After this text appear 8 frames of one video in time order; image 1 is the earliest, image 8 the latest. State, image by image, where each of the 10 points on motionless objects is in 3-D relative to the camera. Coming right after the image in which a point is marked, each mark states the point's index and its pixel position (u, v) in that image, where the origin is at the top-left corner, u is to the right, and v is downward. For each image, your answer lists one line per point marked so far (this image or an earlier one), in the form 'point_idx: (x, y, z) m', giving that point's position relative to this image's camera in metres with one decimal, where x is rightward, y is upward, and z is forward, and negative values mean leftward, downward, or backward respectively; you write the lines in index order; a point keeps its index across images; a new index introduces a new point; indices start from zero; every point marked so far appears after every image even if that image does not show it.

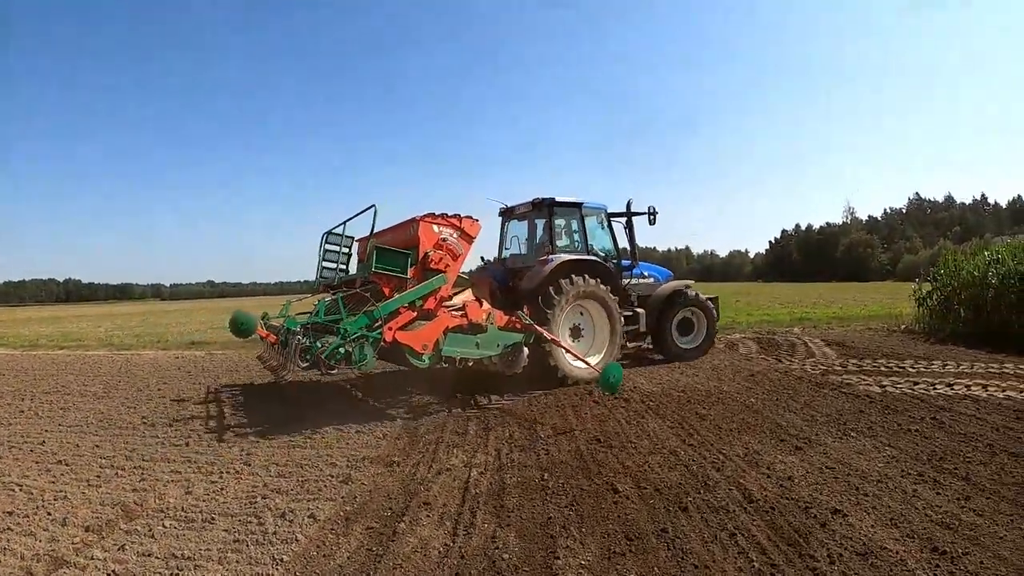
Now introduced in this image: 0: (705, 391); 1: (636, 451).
0: (+2.0, -1.2, +6.5) m
1: (+1.0, -1.3, +5.0) m
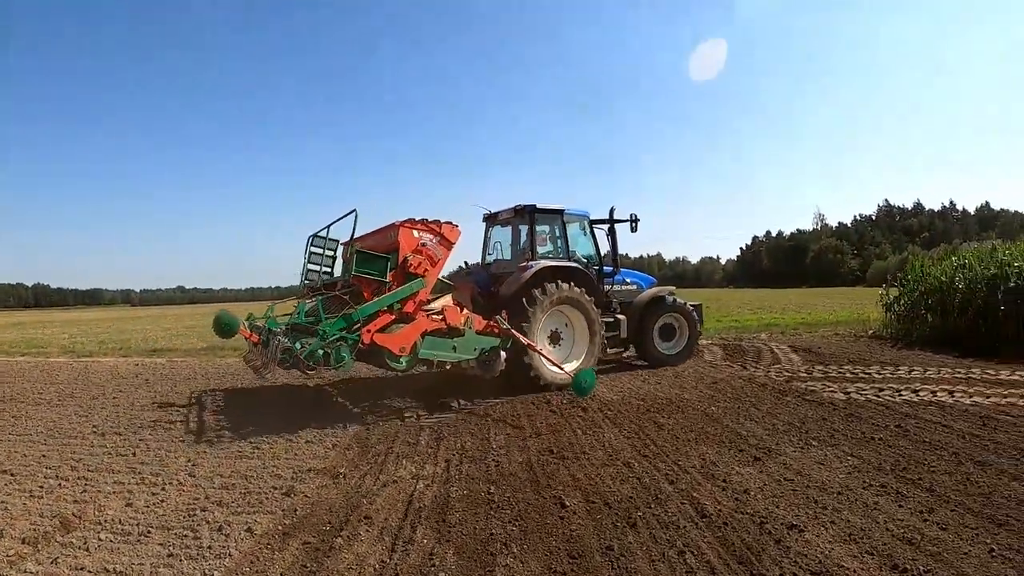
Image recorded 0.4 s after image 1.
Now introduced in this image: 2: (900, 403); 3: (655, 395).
0: (+1.5, -1.2, +6.3) m
1: (+0.6, -1.3, +4.7) m
2: (+3.1, -1.0, +5.1) m
3: (+1.5, -1.2, +6.6) m
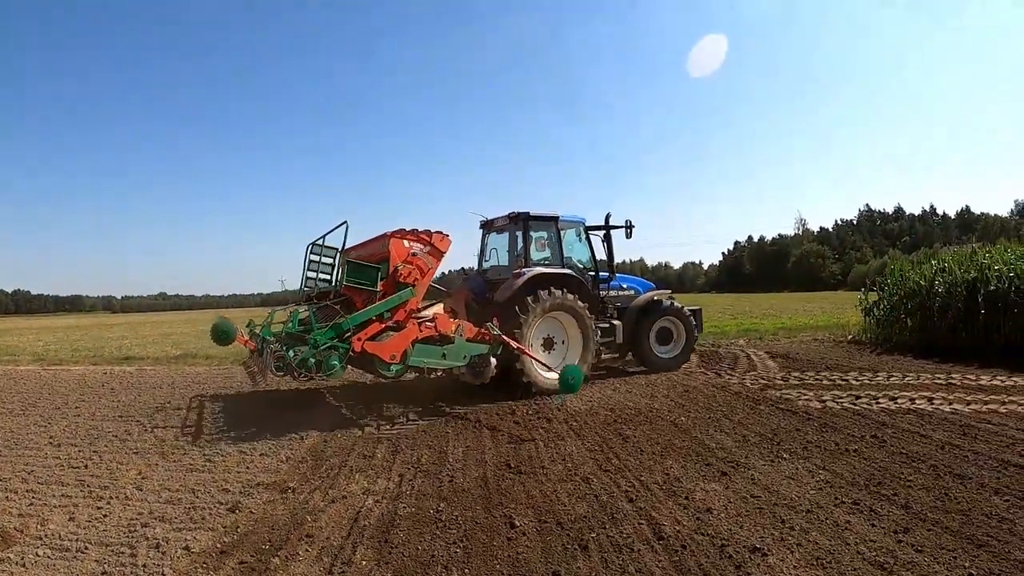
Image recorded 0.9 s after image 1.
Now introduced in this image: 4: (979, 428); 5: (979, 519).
0: (+1.2, -1.2, +6.0) m
1: (+0.2, -1.3, +4.4) m
2: (+2.8, -1.0, +4.9) m
3: (+1.1, -1.3, +6.3) m
4: (+3.1, -0.9, +4.1) m
5: (+2.2, -1.1, +2.9) m
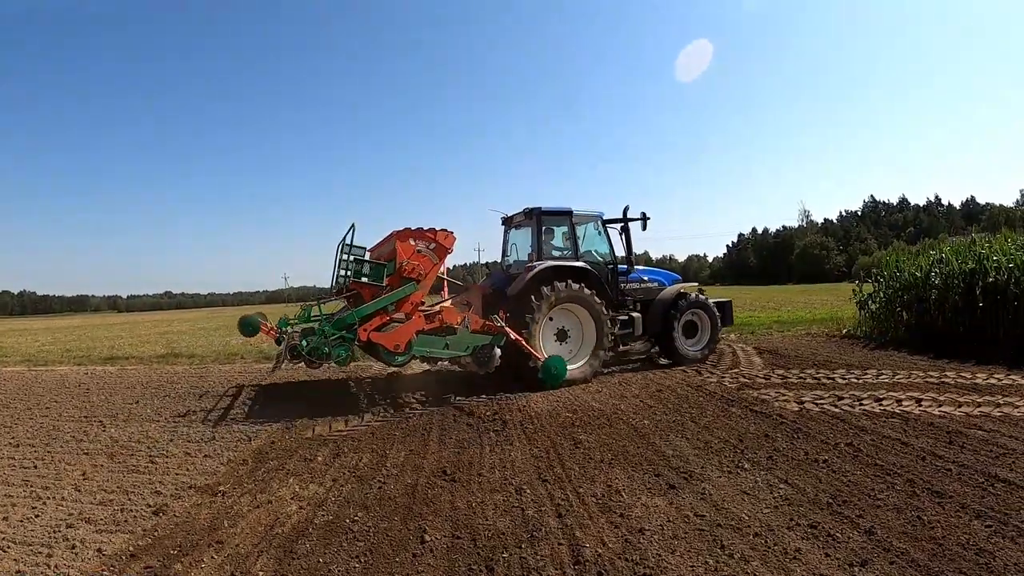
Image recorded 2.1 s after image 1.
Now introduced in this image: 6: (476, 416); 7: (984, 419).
0: (+0.8, -1.2, +5.5) m
1: (-0.2, -1.2, +3.9) m
2: (+2.3, -0.9, +4.4) m
3: (+0.7, -1.2, +5.9) m
4: (+2.7, -0.8, +3.6) m
5: (+1.7, -1.0, +2.4) m
6: (-0.4, -1.3, +6.1) m
7: (+3.0, -0.8, +3.9) m
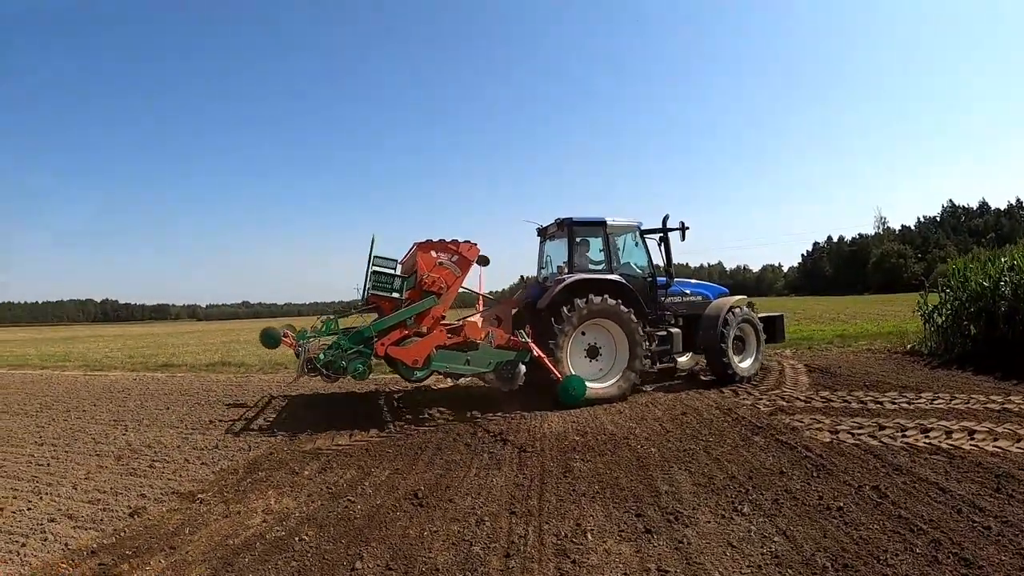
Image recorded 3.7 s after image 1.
0: (+0.8, -1.3, +5.0) m
1: (-0.4, -1.3, +3.5) m
2: (+2.2, -0.9, +3.7) m
3: (+0.7, -1.3, +5.4) m
4: (+2.4, -0.9, +2.9) m
5: (+1.3, -1.0, +1.8) m
6: (-0.3, -1.4, +5.7) m
7: (+2.8, -0.9, +3.2) m
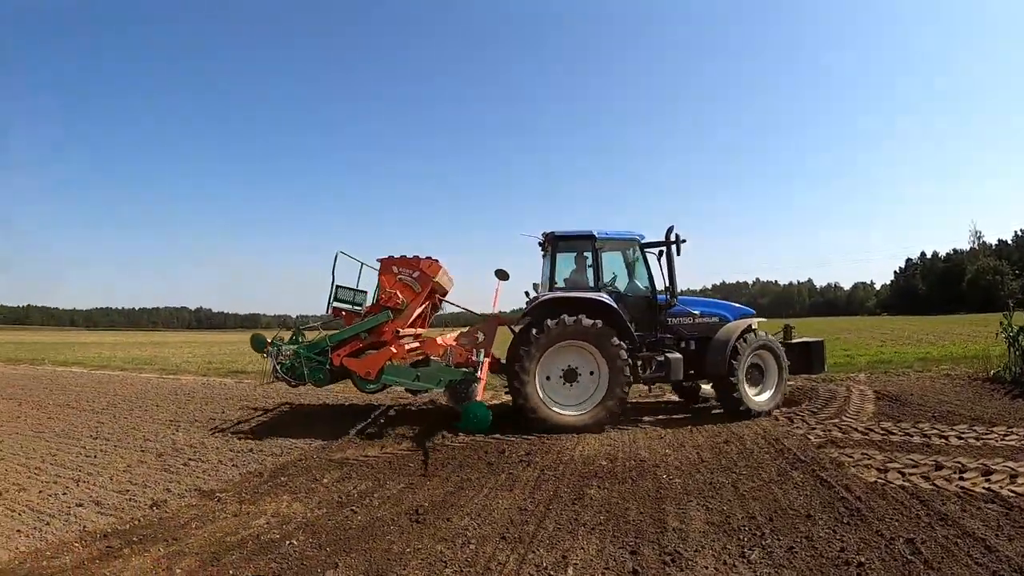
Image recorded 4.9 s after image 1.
0: (+0.9, -1.4, +4.7) m
1: (-0.4, -1.4, +3.3) m
2: (+2.2, -1.0, +3.2) m
3: (+0.9, -1.4, +5.0) m
4: (+2.3, -1.0, +2.4) m
5: (+1.1, -1.1, +1.4) m
6: (-0.1, -1.5, +5.5) m
7: (+2.7, -1.0, +2.6) m
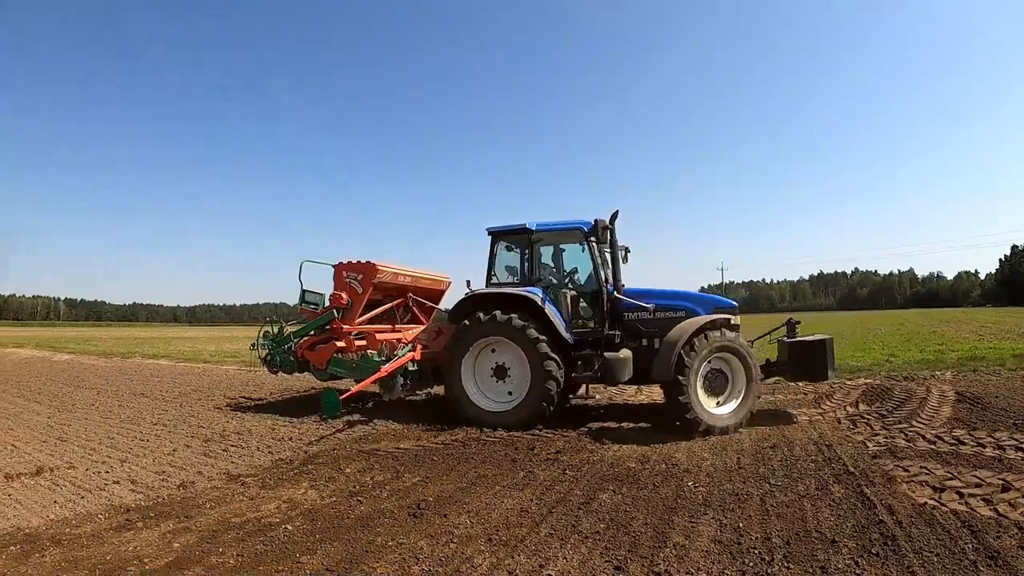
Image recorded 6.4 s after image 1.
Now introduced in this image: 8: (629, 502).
0: (+1.0, -1.3, +4.3) m
1: (-0.5, -1.3, +3.1) m
2: (+2.1, -1.0, +2.7) m
3: (+1.0, -1.4, +4.7) m
4: (+2.1, -0.9, +1.9) m
5: (+0.8, -1.1, +1.0) m
6: (+0.1, -1.4, +5.3) m
7: (+2.5, -0.9, +2.0) m
8: (+0.7, -1.3, +3.6) m
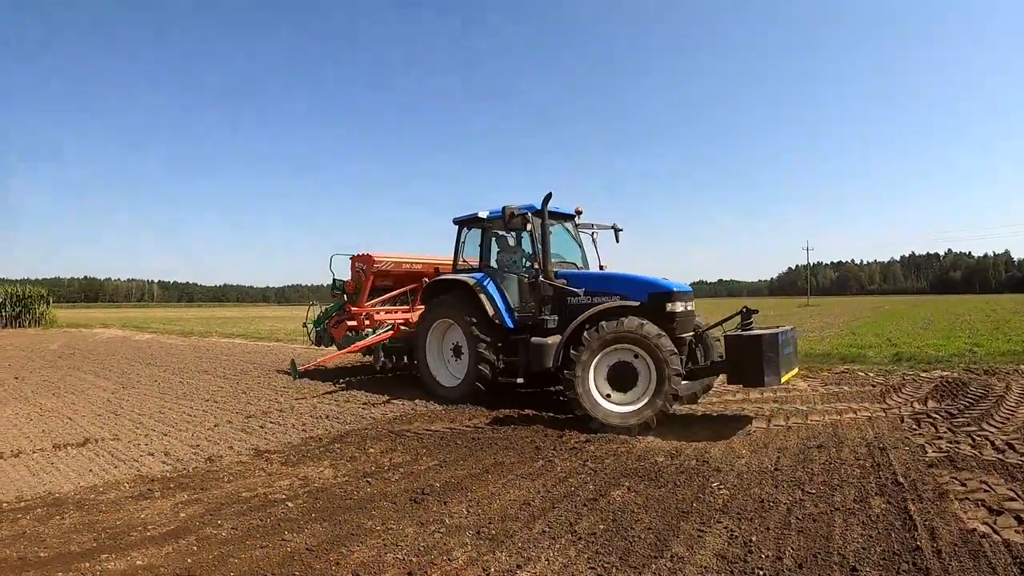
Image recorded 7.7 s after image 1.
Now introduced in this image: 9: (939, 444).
0: (+1.1, -1.2, +4.0) m
1: (-0.5, -1.3, +3.0) m
2: (+2.0, -1.0, +2.3) m
3: (+1.1, -1.3, +4.3) m
4: (+1.9, -0.9, +1.4) m
5: (+0.5, -1.1, +0.8) m
6: (+0.3, -1.3, +5.0) m
7: (+2.3, -0.9, +1.5) m
8: (+0.7, -1.2, +3.3) m
9: (+3.0, -1.1, +4.4) m
